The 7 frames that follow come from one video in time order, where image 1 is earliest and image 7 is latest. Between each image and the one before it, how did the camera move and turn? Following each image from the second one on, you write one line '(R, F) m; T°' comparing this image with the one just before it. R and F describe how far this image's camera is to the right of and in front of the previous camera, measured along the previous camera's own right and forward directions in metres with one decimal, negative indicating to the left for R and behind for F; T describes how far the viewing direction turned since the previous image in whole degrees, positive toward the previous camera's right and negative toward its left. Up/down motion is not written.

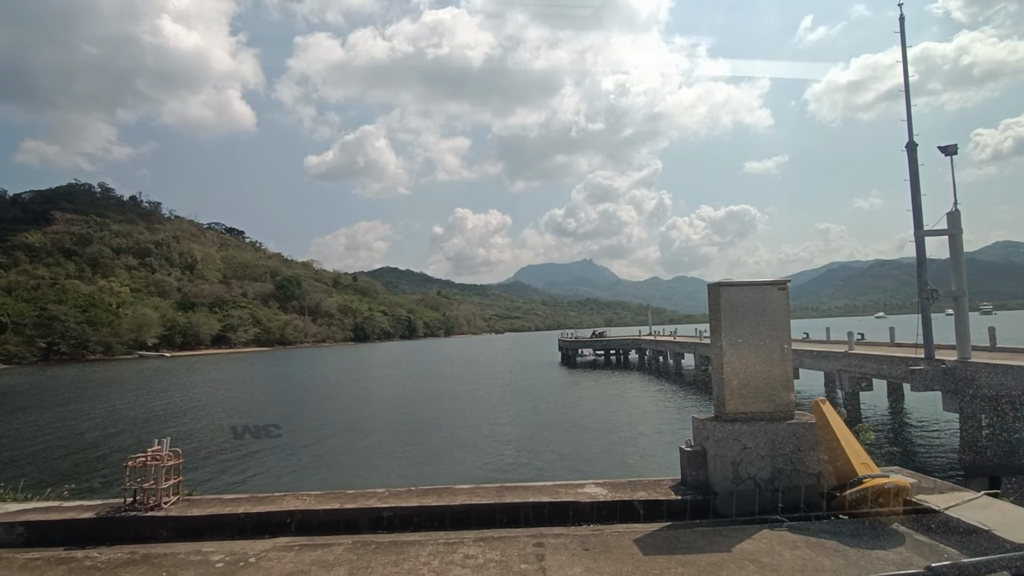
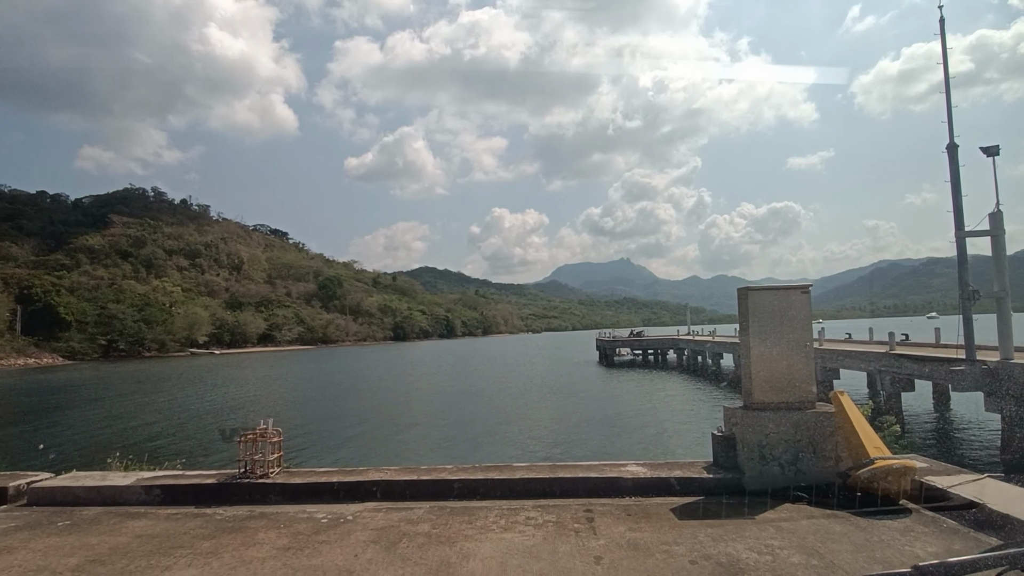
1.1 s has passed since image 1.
(-0.1, -0.7) m; -4°
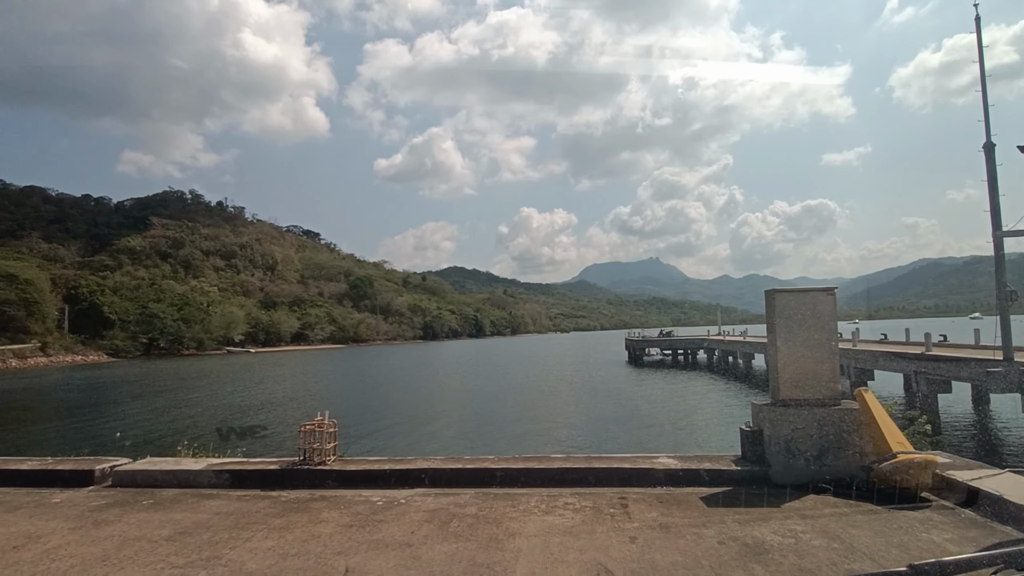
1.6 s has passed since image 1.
(-0.1, -0.4) m; -3°
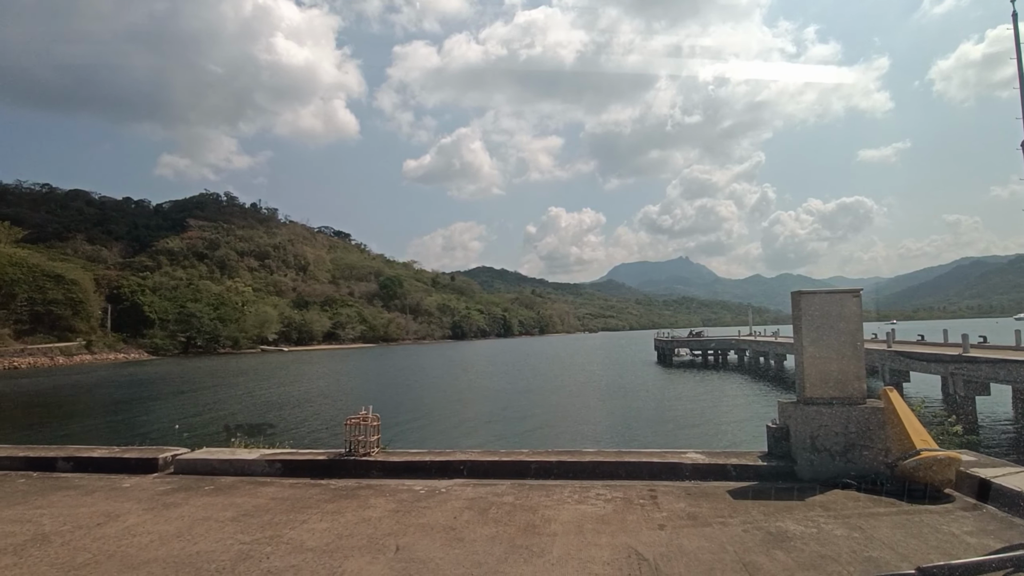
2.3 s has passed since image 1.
(-0.1, -0.3) m; -3°
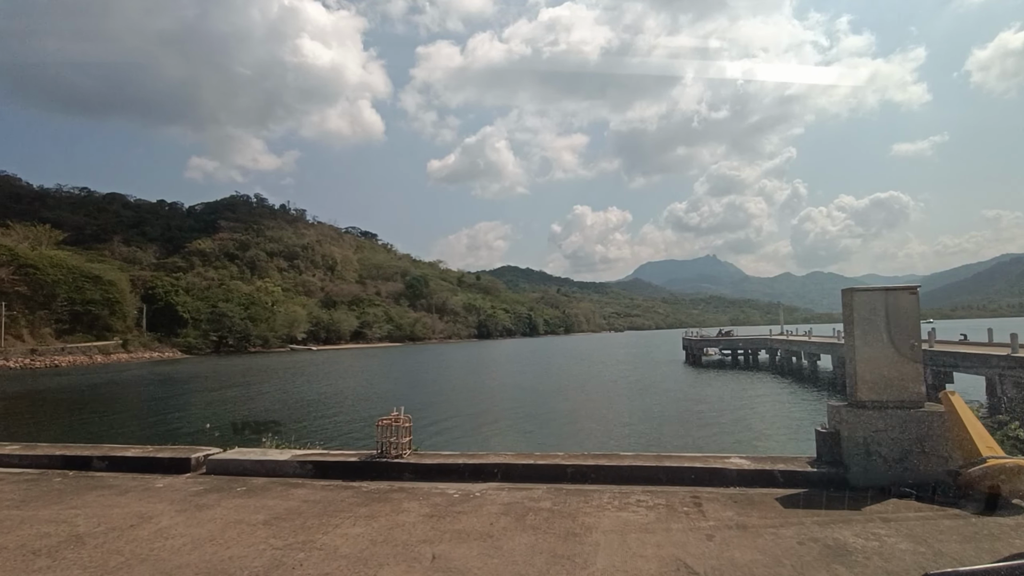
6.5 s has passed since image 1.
(-0.1, +0.2) m; -2°
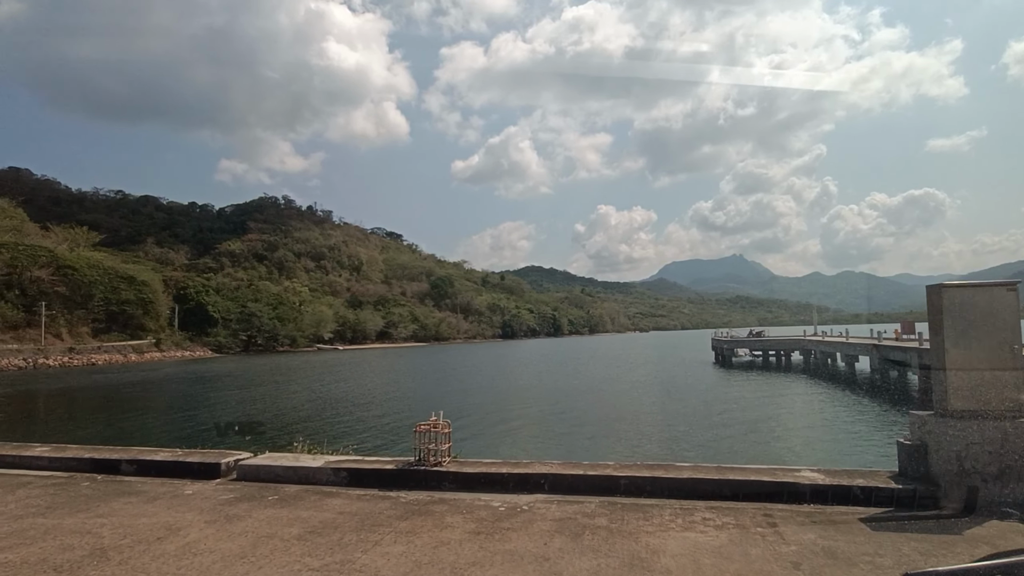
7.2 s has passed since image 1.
(-0.2, +0.4) m; -2°
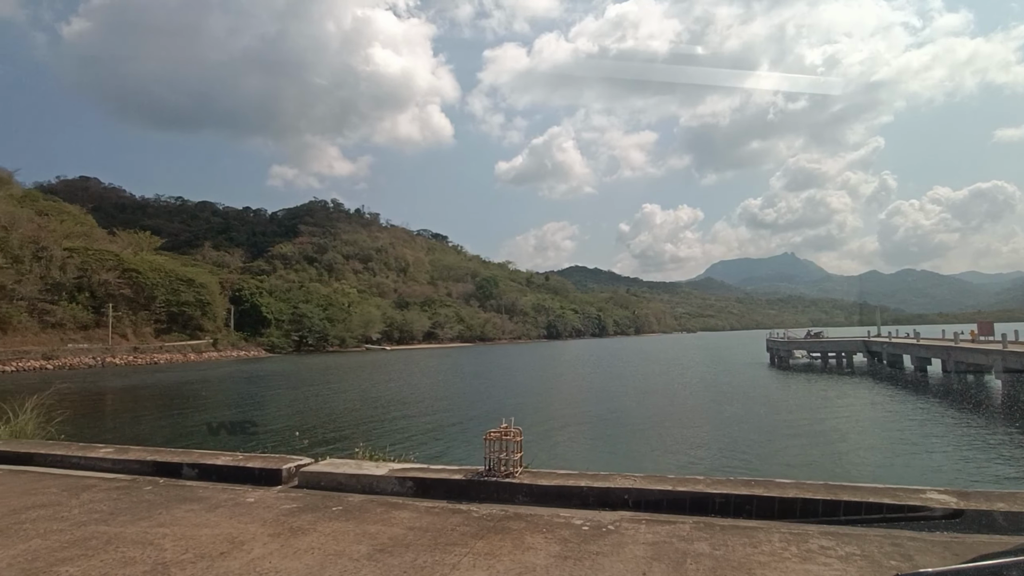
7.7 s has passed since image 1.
(-0.3, +0.4) m; -4°
